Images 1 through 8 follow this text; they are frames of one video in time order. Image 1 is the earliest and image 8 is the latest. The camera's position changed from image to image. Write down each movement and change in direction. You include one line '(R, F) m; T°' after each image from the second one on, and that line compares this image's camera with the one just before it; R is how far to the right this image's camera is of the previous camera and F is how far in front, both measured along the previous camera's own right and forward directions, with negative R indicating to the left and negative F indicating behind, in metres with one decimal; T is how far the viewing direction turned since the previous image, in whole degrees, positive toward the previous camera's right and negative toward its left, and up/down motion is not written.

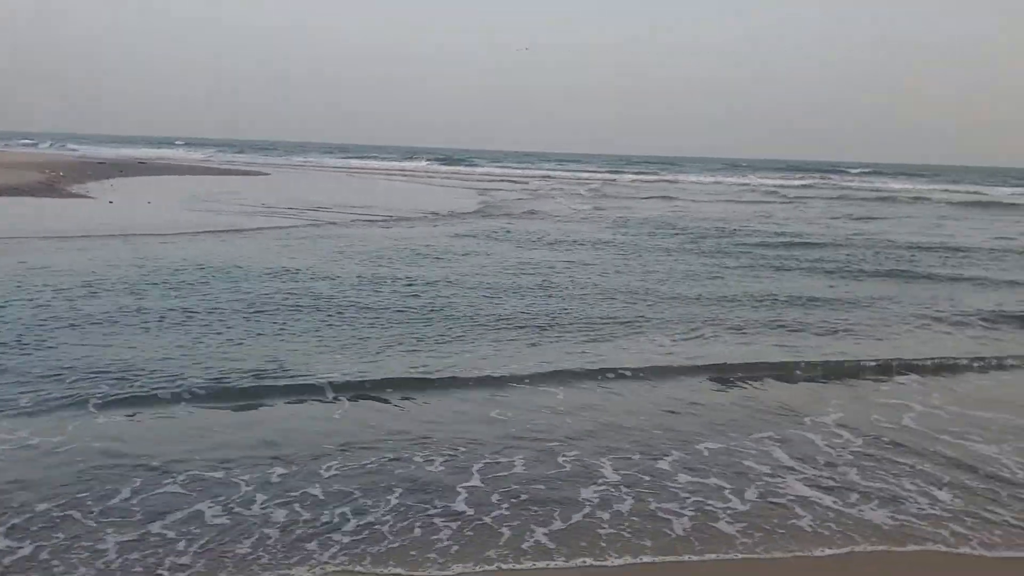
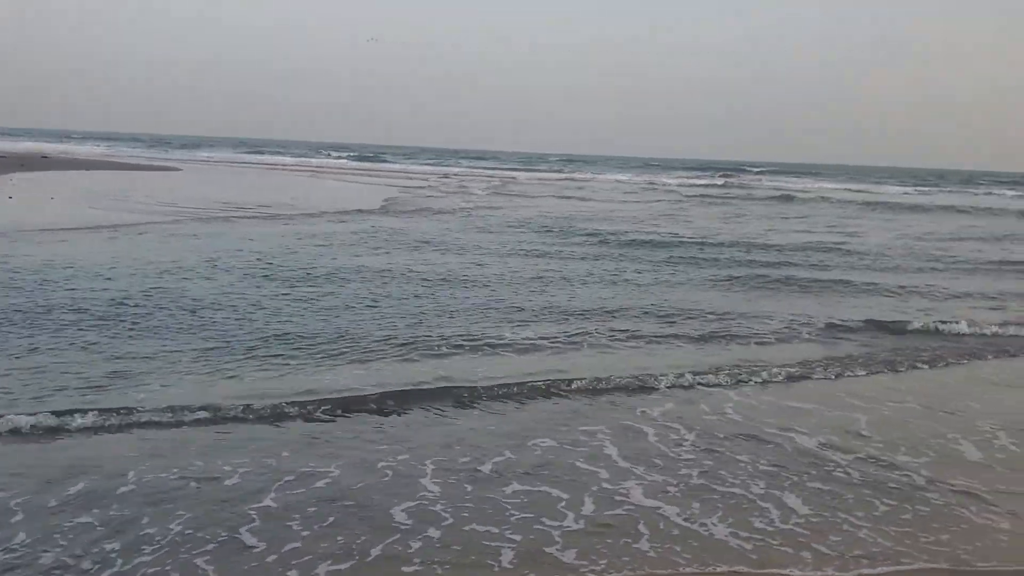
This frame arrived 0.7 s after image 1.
(+1.0, +0.2) m; -11°
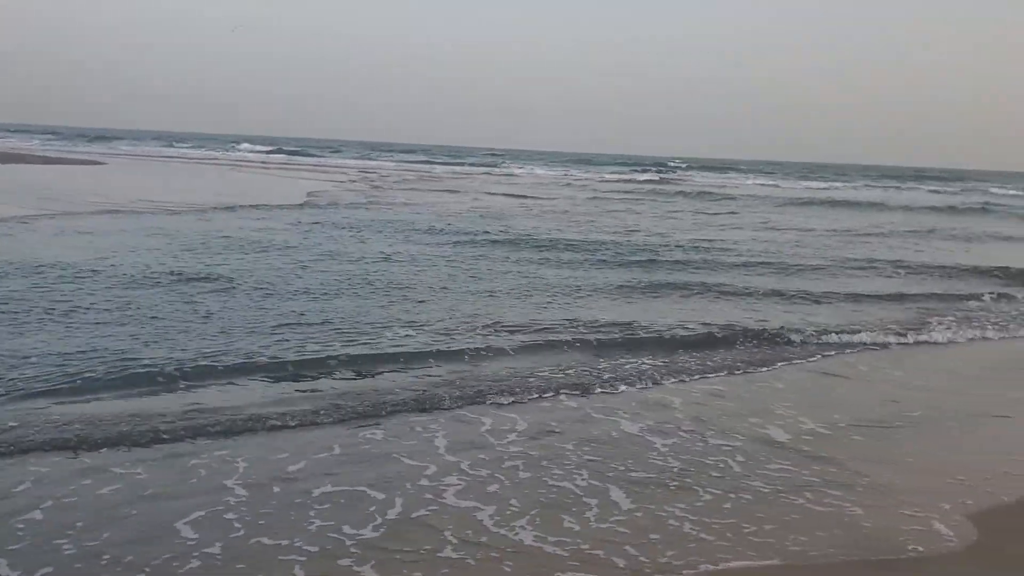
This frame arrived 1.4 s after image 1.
(+0.4, +0.1) m; +3°
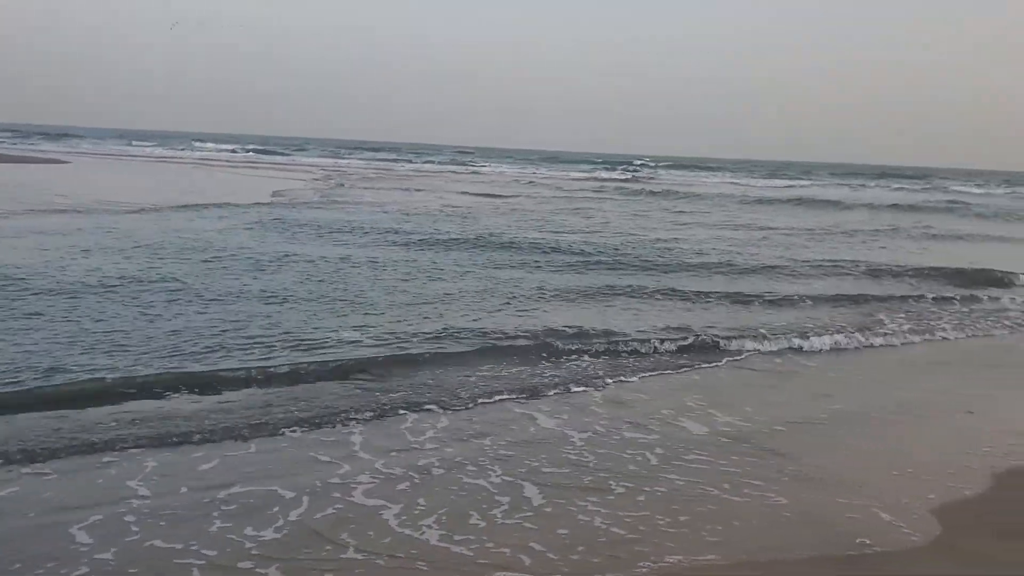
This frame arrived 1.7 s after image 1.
(-1.0, 0.0) m; -2°
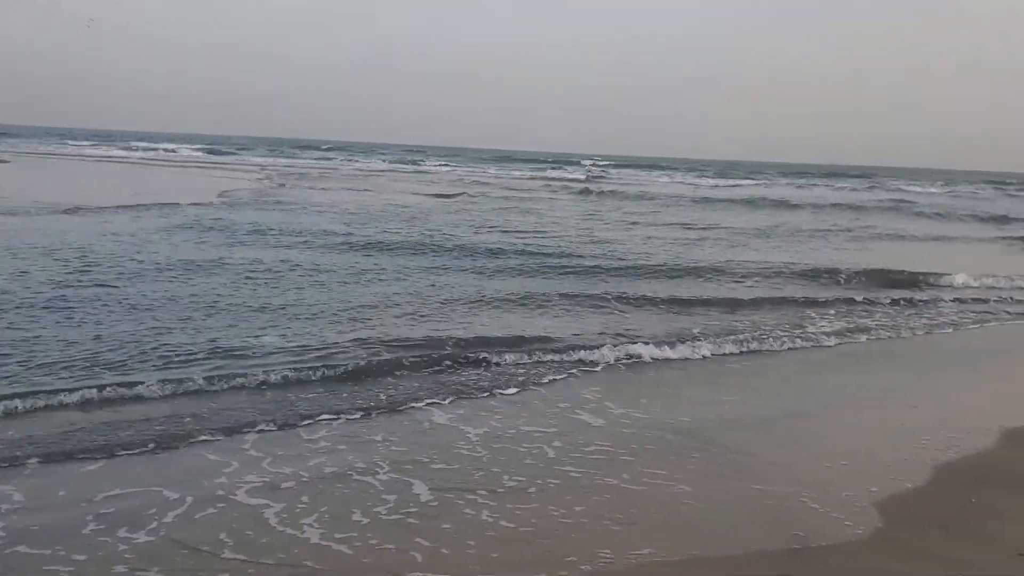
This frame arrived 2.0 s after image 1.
(+0.5, 0.0) m; +1°
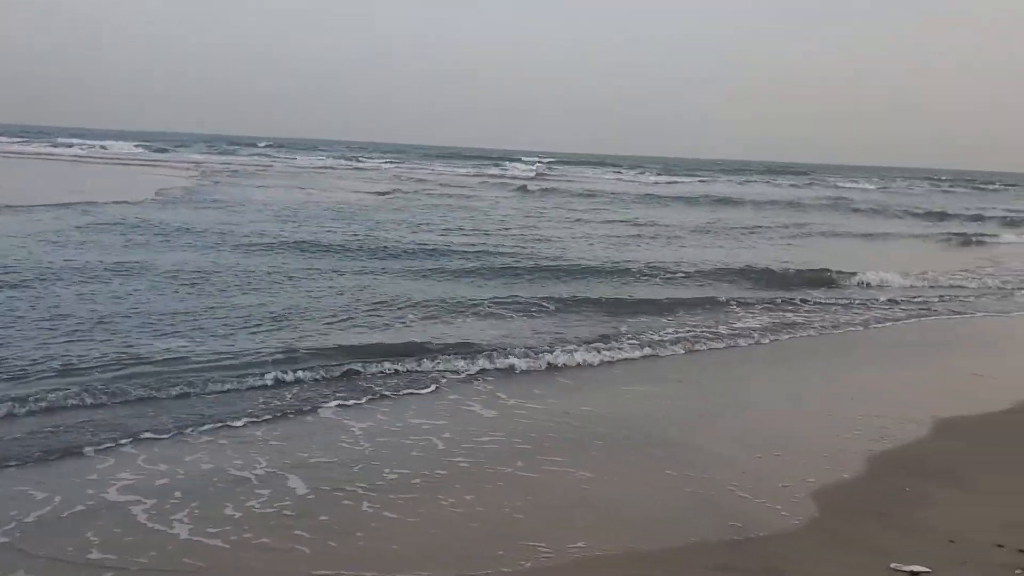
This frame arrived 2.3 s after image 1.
(+0.3, 0.0) m; +1°
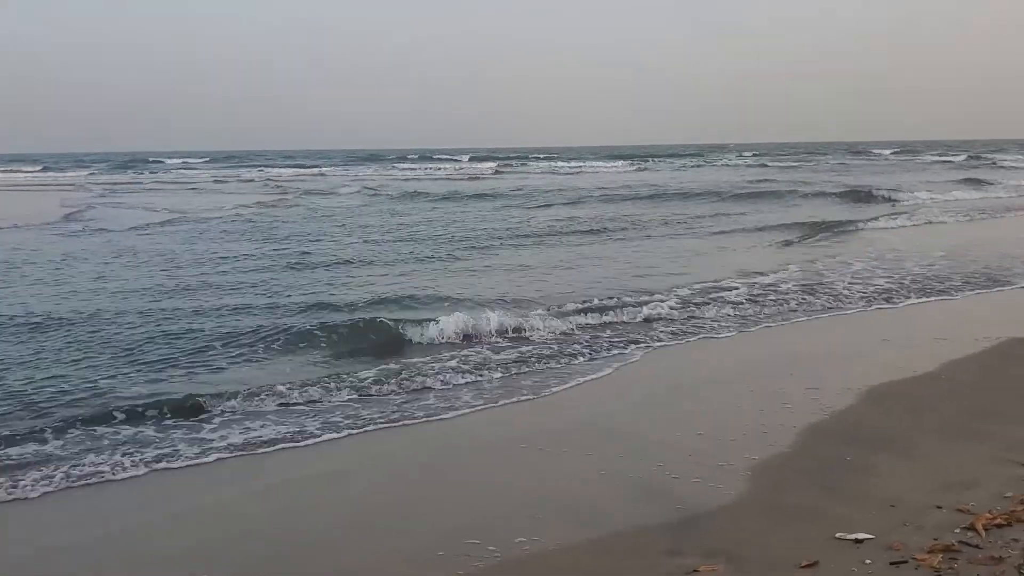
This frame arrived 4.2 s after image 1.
(+0.4, 0.0) m; +1°
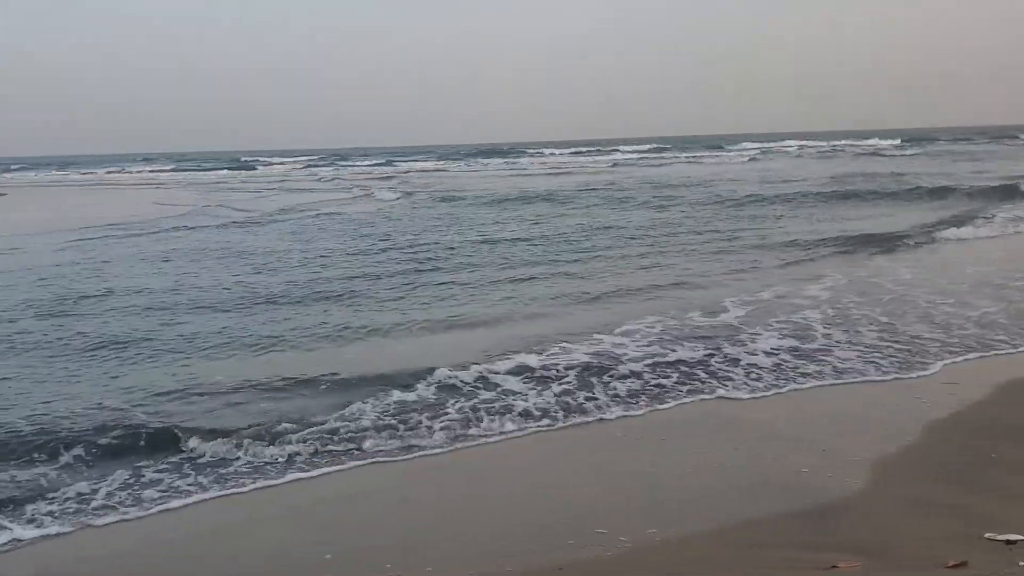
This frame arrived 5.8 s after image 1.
(-0.7, 0.0) m; -3°
